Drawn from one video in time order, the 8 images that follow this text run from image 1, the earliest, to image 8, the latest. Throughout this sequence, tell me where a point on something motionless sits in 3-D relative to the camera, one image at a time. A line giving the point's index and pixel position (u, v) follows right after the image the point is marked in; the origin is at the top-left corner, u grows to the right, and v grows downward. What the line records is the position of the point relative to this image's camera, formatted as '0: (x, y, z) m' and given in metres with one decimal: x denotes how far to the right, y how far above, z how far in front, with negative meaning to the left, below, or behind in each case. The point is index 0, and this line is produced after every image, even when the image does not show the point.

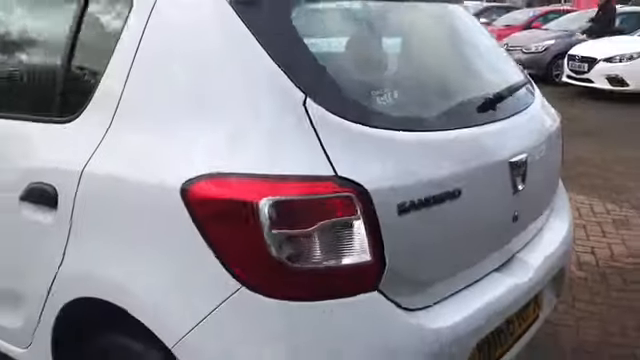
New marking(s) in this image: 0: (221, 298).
0: (-0.3, -0.3, +1.7) m
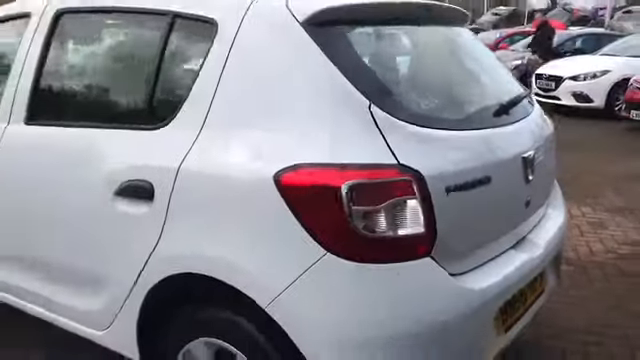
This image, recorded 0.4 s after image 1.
0: (0.0, -0.3, +2.1) m
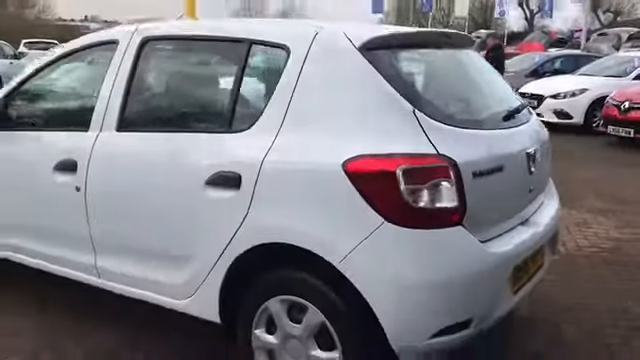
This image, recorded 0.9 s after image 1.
0: (+0.2, -0.2, +2.7) m
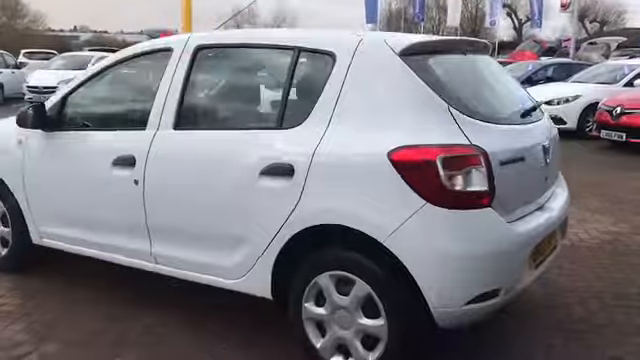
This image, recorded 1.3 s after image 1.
0: (+0.5, -0.2, +3.1) m
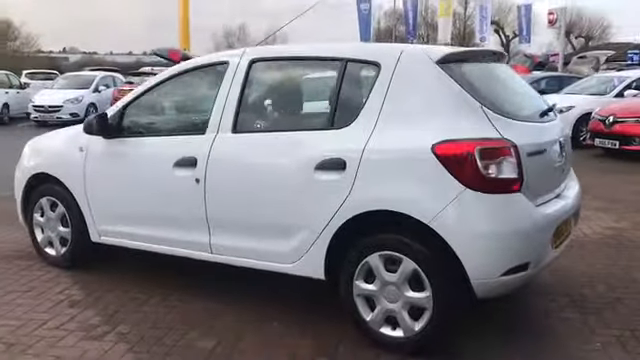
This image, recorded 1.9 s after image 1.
0: (+0.8, -0.1, +3.6) m
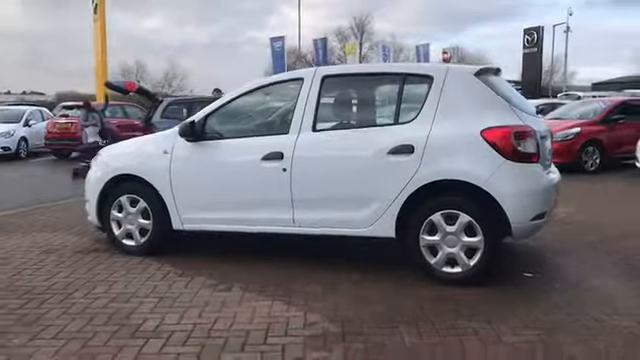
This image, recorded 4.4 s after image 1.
0: (+1.5, +0.1, +5.2) m
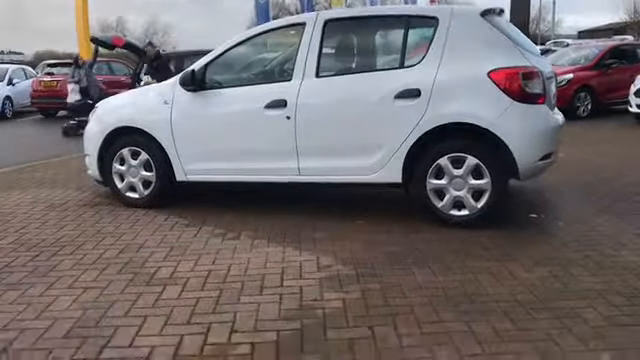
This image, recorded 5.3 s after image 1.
0: (+1.6, +0.6, +5.2) m
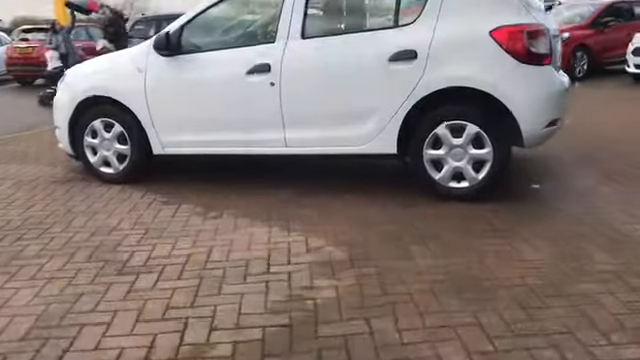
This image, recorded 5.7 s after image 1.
0: (+1.5, +0.9, +4.8) m
